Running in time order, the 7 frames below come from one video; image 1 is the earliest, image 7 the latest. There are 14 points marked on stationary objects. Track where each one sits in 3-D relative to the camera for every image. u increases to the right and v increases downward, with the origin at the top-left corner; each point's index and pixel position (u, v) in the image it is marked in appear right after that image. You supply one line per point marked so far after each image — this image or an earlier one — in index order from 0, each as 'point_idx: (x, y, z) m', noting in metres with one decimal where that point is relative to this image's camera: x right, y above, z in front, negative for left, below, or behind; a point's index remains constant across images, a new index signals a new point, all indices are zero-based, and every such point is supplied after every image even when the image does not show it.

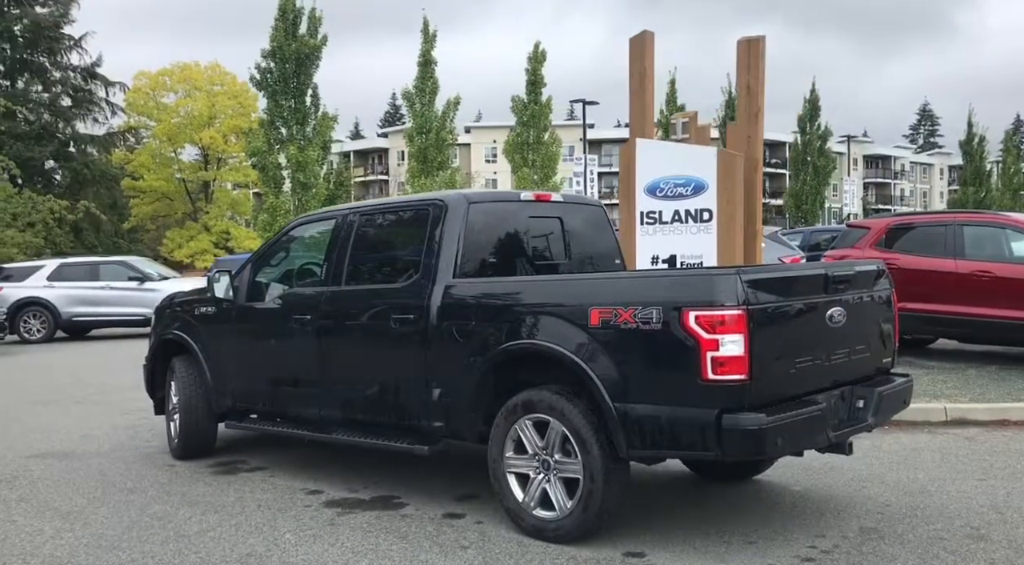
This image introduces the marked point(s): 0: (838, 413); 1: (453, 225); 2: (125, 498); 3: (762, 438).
0: (+1.5, -0.6, +4.0) m
1: (-0.3, +0.3, +4.8) m
2: (-2.4, -1.4, +5.4) m
3: (+1.0, -0.6, +3.5) m
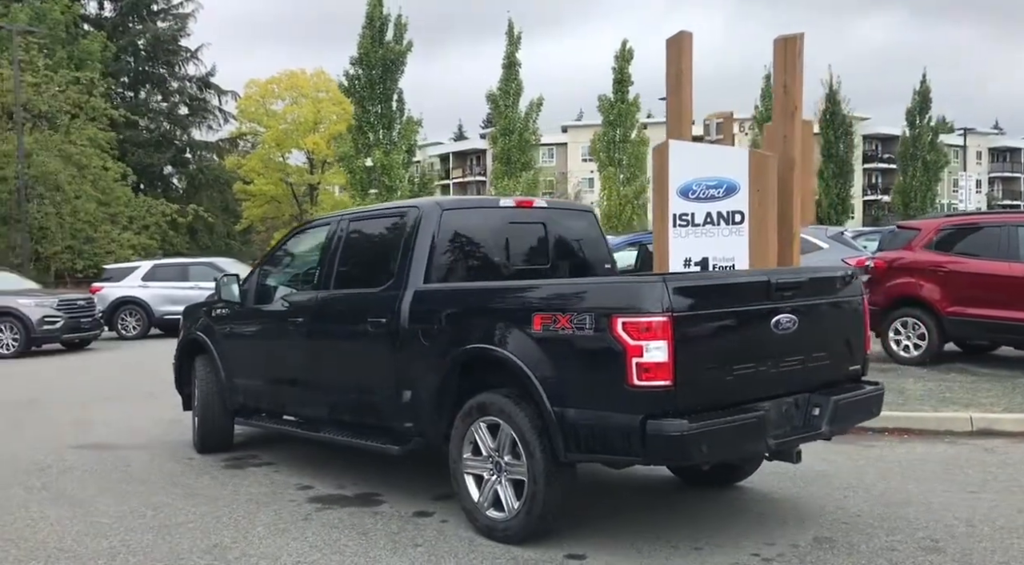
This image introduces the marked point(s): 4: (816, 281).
0: (+1.3, -0.6, +4.0) m
1: (-0.5, +0.3, +5.0) m
2: (-2.5, -1.4, +5.8) m
3: (+0.7, -0.7, +3.5) m
4: (+1.5, 0.0, +4.2) m
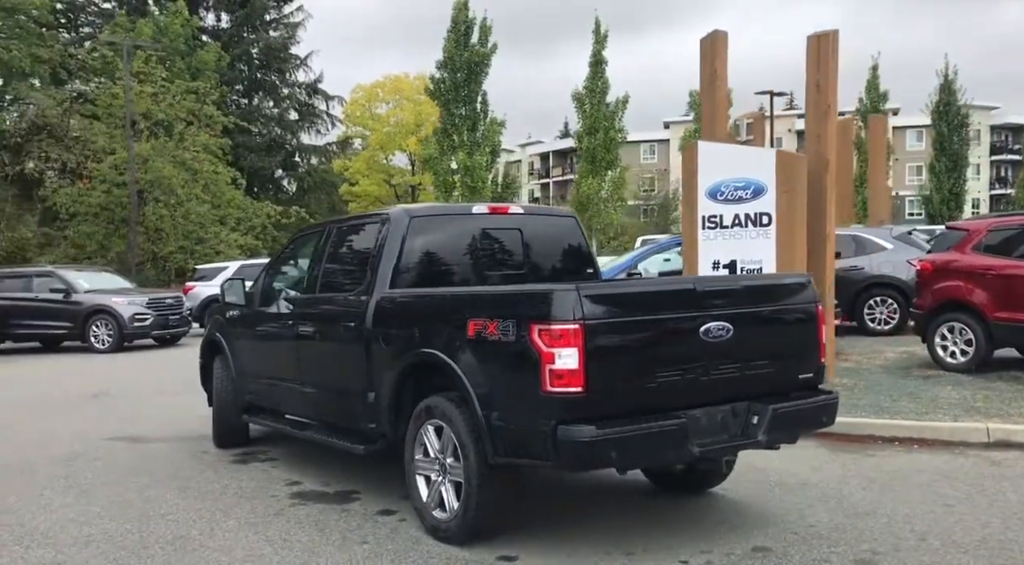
0: (+1.0, -0.7, +4.0) m
1: (-0.7, +0.3, +5.1) m
2: (-2.6, -1.4, +6.1) m
3: (+0.3, -0.7, +3.5) m
4: (+1.2, 0.0, +4.1) m
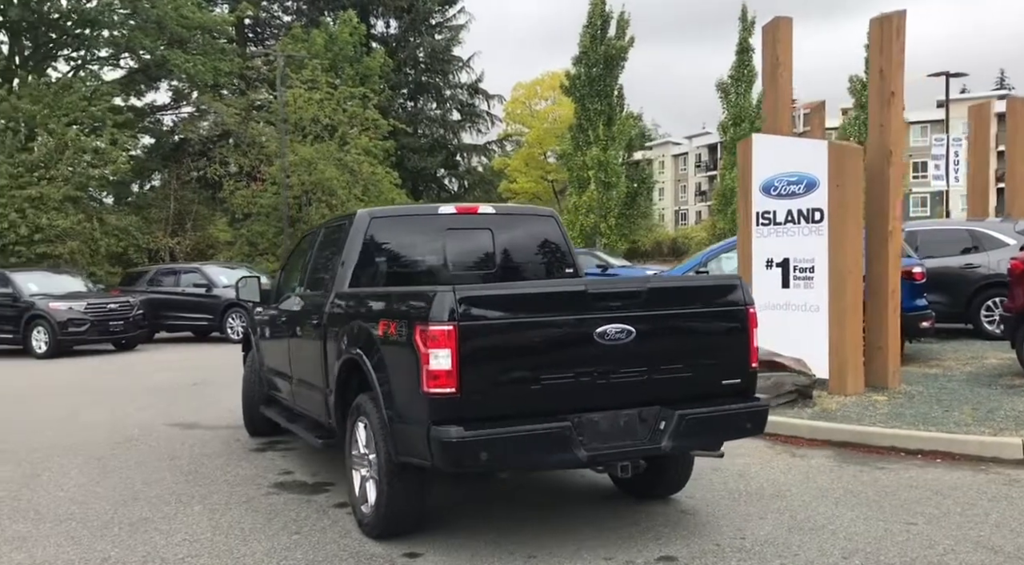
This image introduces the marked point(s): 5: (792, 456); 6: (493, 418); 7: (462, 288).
0: (+0.5, -0.7, +3.9) m
1: (-1.0, +0.3, +5.3) m
2: (-2.7, -1.4, +6.6) m
3: (-0.2, -0.7, +3.5) m
4: (+0.7, 0.0, +4.0) m
5: (+2.1, -1.3, +6.3) m
6: (-0.1, -0.6, +3.7) m
7: (-0.2, 0.0, +3.7) m
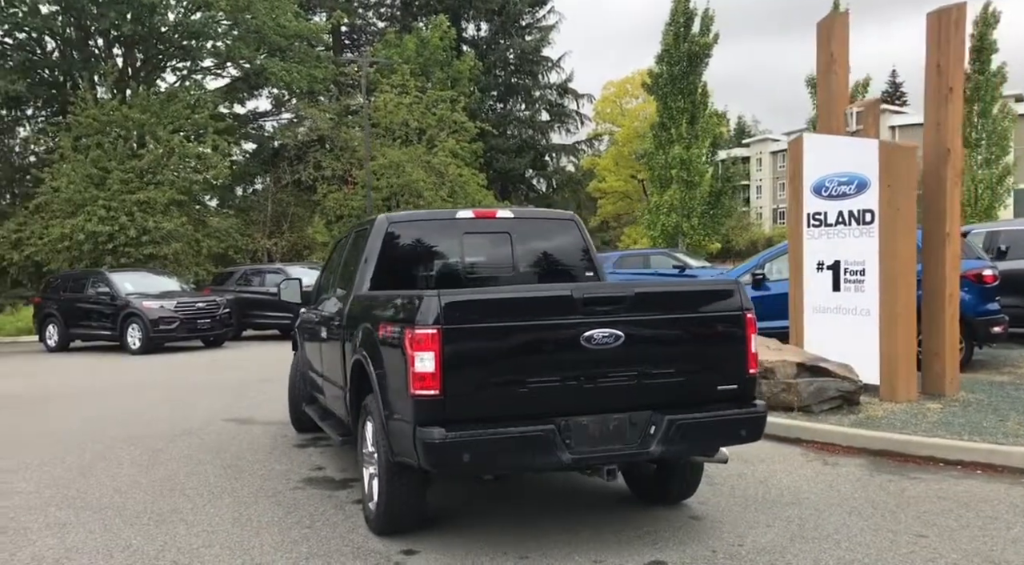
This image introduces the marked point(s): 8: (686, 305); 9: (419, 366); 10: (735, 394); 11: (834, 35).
0: (+0.4, -0.7, +3.9) m
1: (-0.9, +0.3, +5.4) m
2: (-2.5, -1.4, +7.0) m
3: (-0.3, -0.7, +3.6) m
4: (+0.7, -0.1, +4.0) m
5: (+2.2, -1.3, +6.2) m
6: (-0.1, -0.6, +3.8) m
7: (-0.3, 0.0, +3.8) m
8: (+0.8, -0.1, +4.0) m
9: (-0.4, -0.4, +3.7) m
10: (+1.1, -0.5, +4.2) m
11: (+3.7, +2.8, +9.7) m
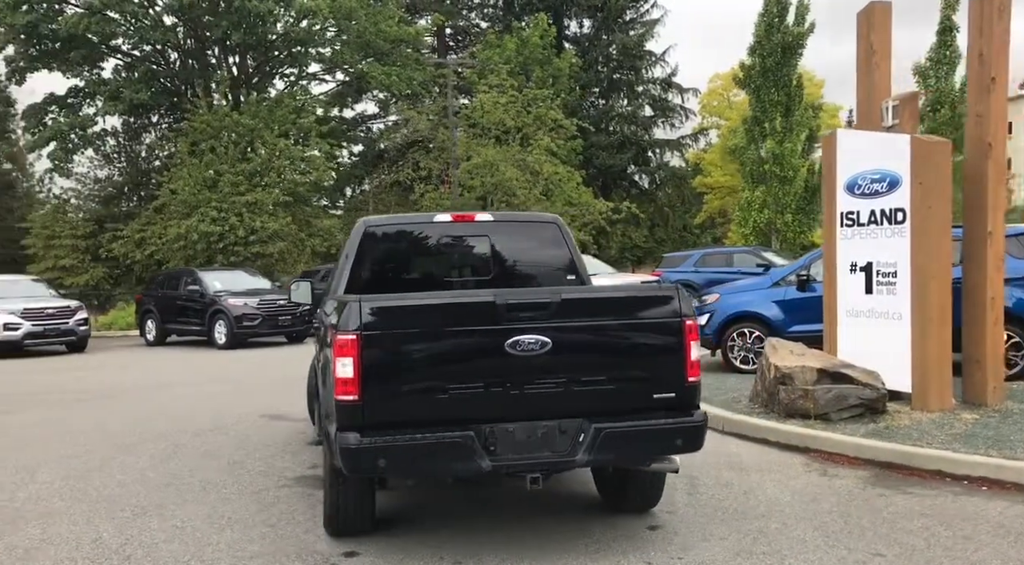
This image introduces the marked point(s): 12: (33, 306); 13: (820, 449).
0: (+0.1, -0.7, +3.9) m
1: (-1.0, +0.2, +5.6) m
2: (-2.5, -1.4, +7.2) m
3: (-0.7, -0.8, +3.7) m
4: (+0.4, -0.1, +3.9) m
5: (+2.1, -1.3, +5.9) m
6: (-0.5, -0.6, +3.8) m
7: (-0.6, -0.1, +3.8) m
8: (+0.5, -0.1, +4.0) m
9: (-0.7, -0.4, +3.8) m
10: (+0.8, -0.6, +4.1) m
11: (+3.9, +2.8, +9.3) m
12: (-9.8, -0.5, +17.7) m
13: (+2.4, -1.3, +6.6) m
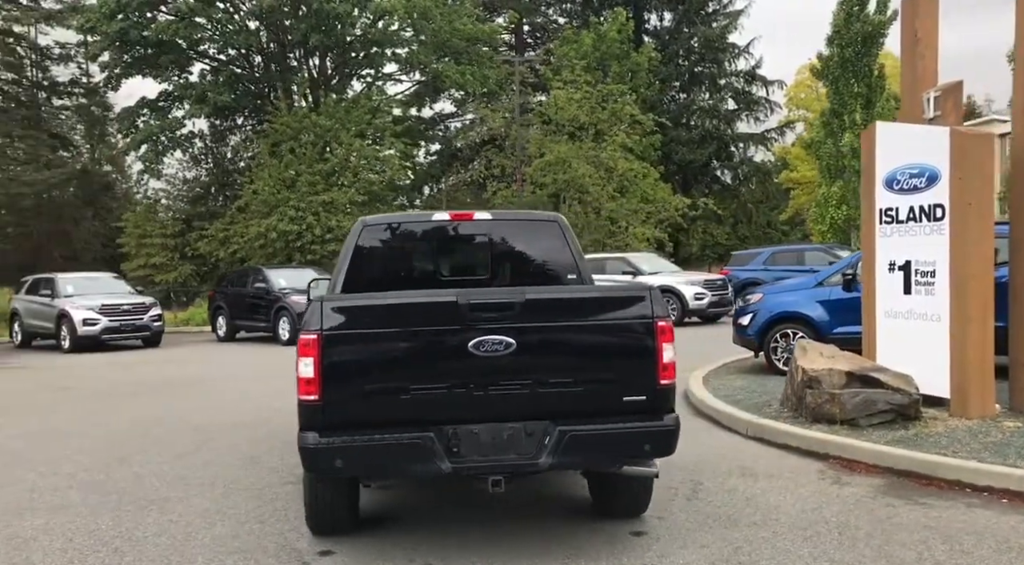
0: (-0.1, -0.7, +3.8) m
1: (-1.0, +0.2, +5.6) m
2: (-2.3, -1.4, +7.4) m
3: (-0.8, -0.8, +3.7) m
4: (+0.2, -0.1, +3.9) m
5: (+2.1, -1.3, +5.7) m
6: (-0.7, -0.6, +3.8) m
7: (-0.8, -0.1, +3.8) m
8: (+0.3, -0.1, +3.9) m
9: (-0.9, -0.4, +3.8) m
10: (+0.6, -0.6, +3.9) m
11: (+4.2, +2.8, +8.9) m
12: (-8.8, -0.4, +18.5) m
13: (+2.4, -1.3, +6.3) m
